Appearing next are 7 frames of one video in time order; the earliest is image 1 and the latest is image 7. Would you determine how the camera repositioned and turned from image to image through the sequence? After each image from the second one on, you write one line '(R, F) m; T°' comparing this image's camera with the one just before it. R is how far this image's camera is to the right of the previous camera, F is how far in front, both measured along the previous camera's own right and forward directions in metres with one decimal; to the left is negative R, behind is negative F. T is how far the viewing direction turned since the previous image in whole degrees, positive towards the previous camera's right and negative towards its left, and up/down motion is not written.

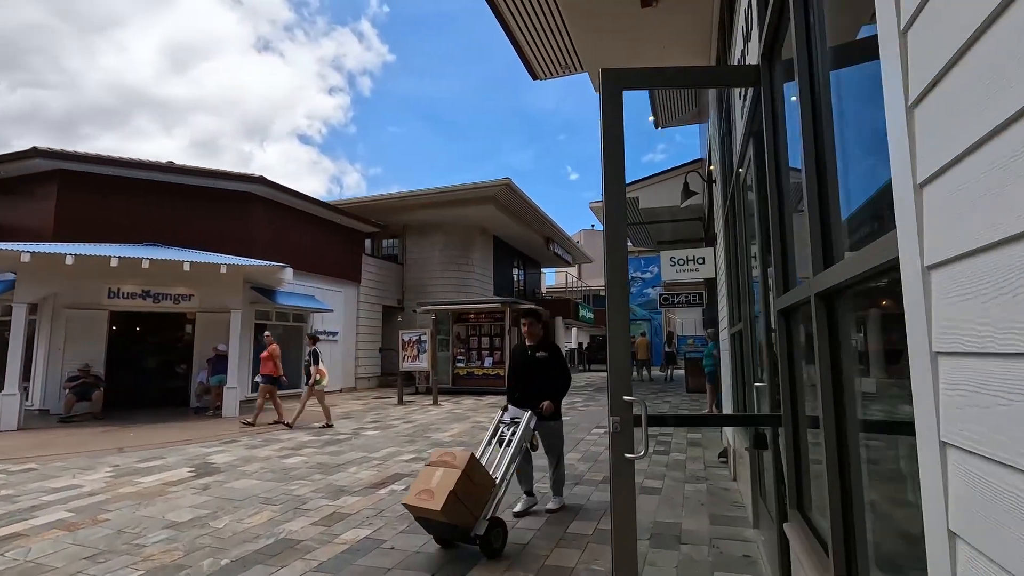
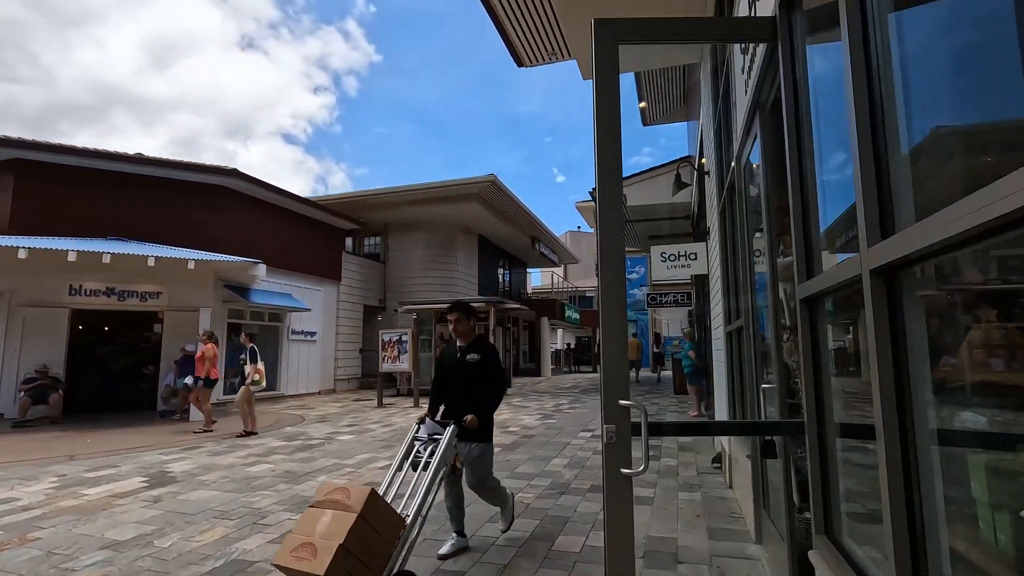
(0.0, +0.4) m; +1°
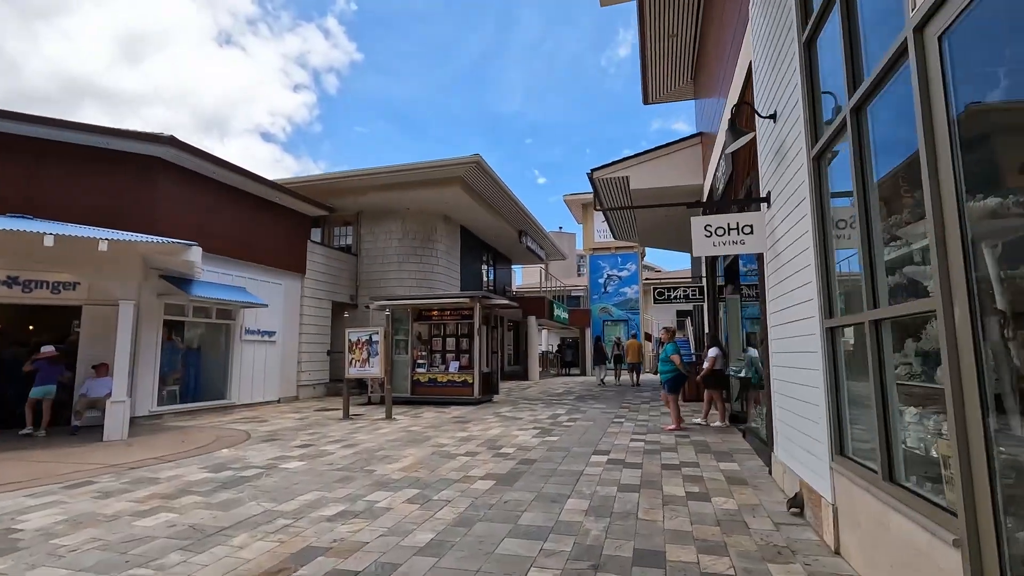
(-0.2, +1.8) m; +2°
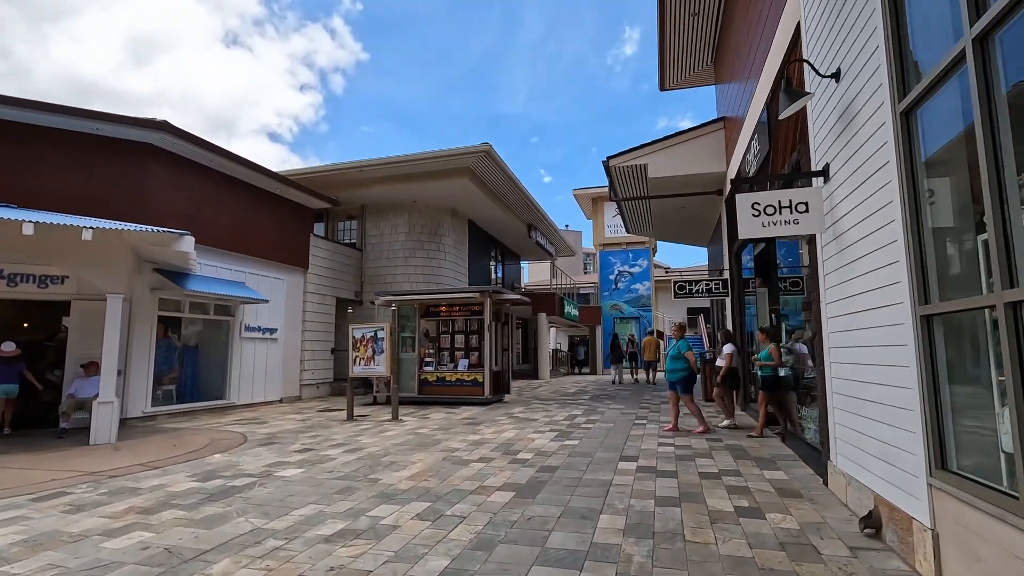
(-0.1, +0.6) m; -1°
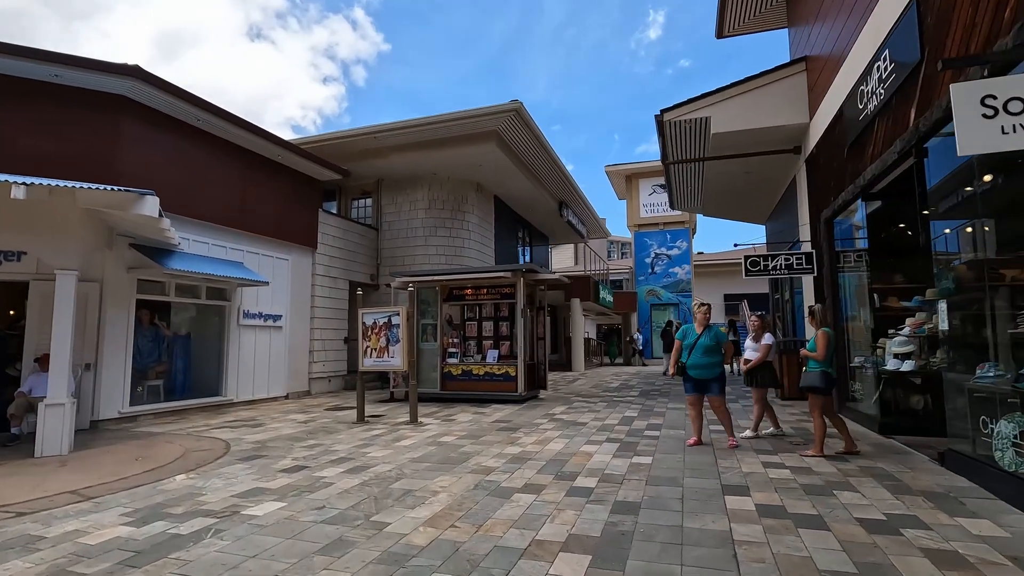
(-0.3, +1.8) m; -2°
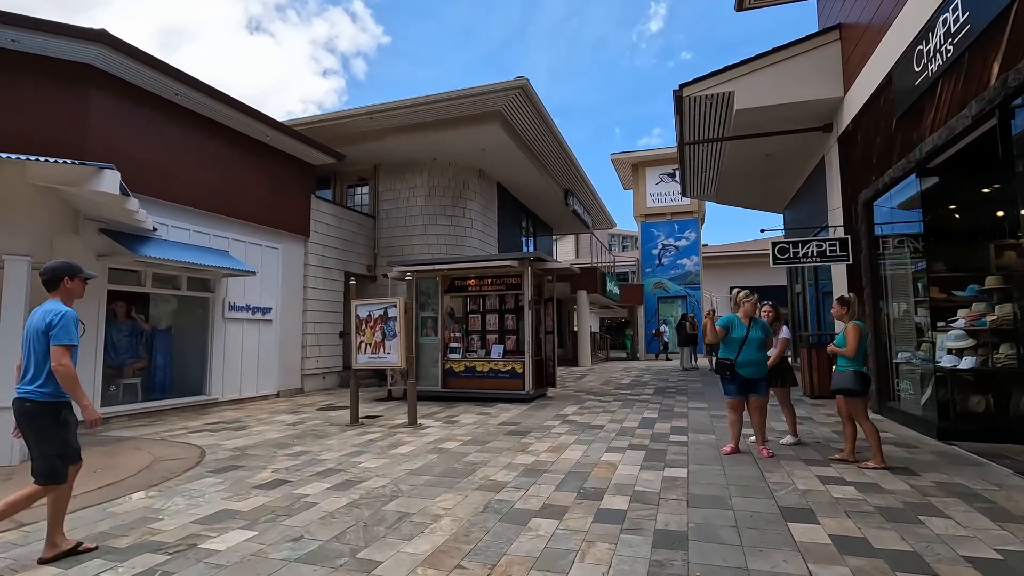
(-0.1, +0.8) m; 0°
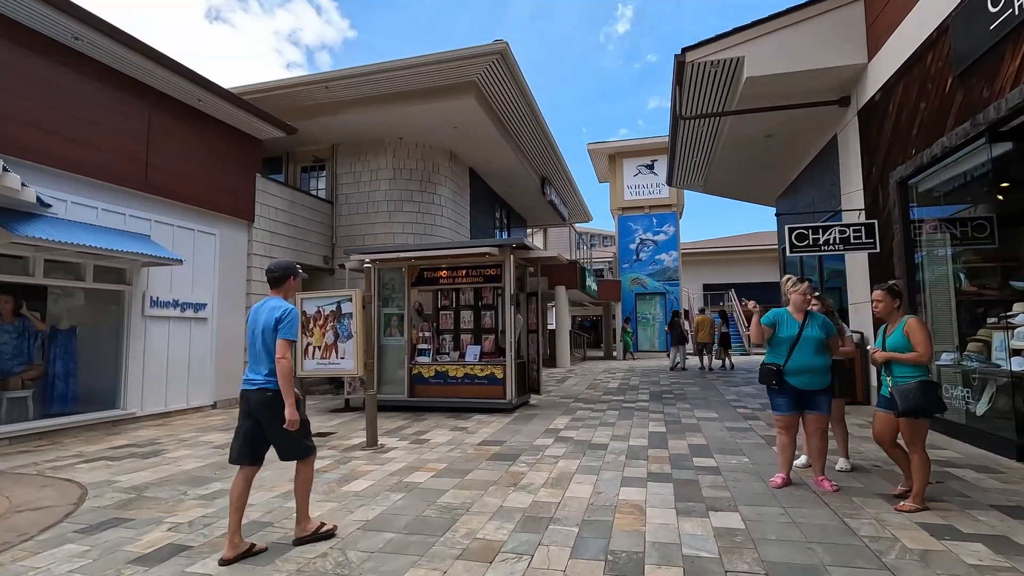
(-0.2, +1.4) m; +3°
